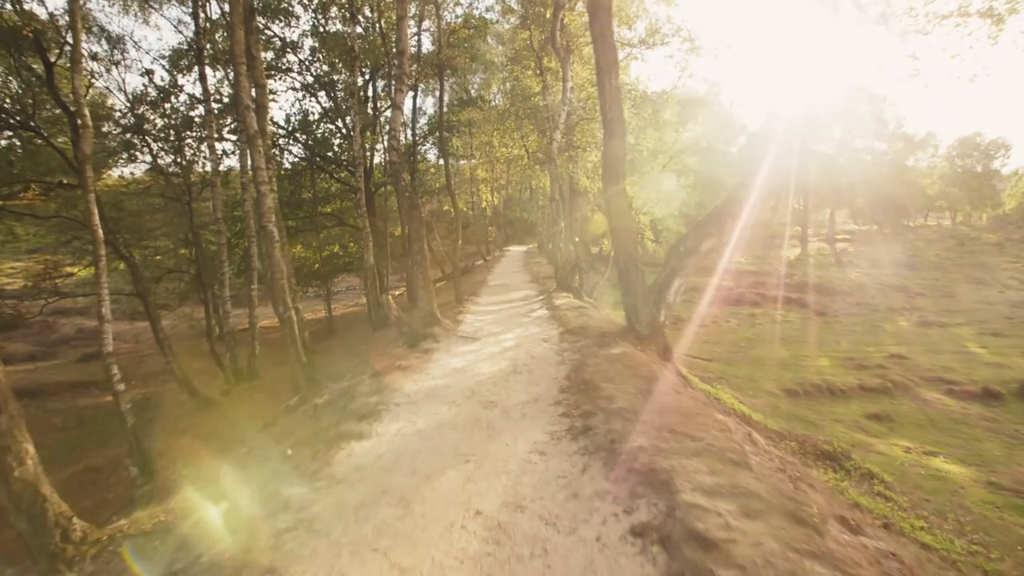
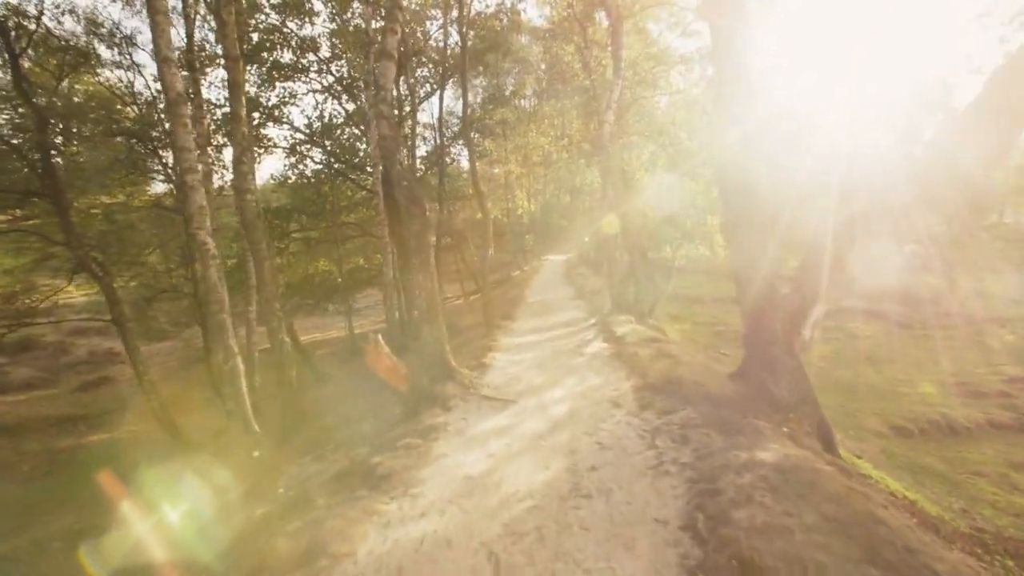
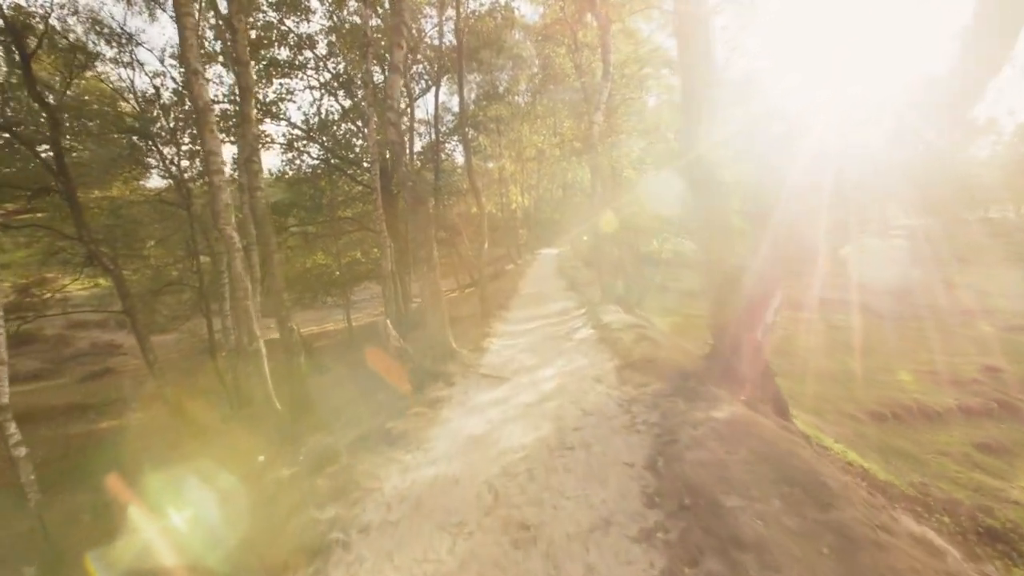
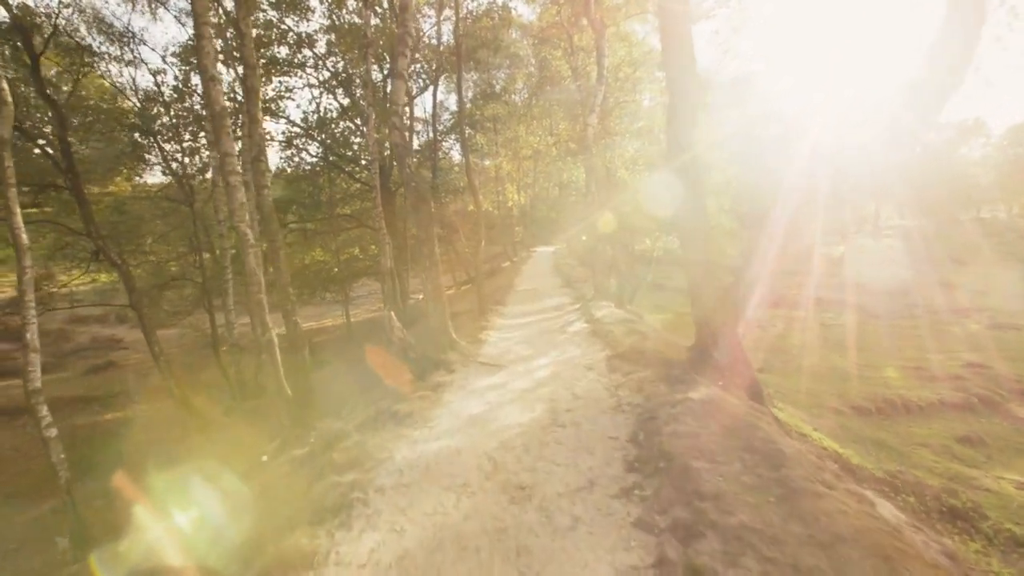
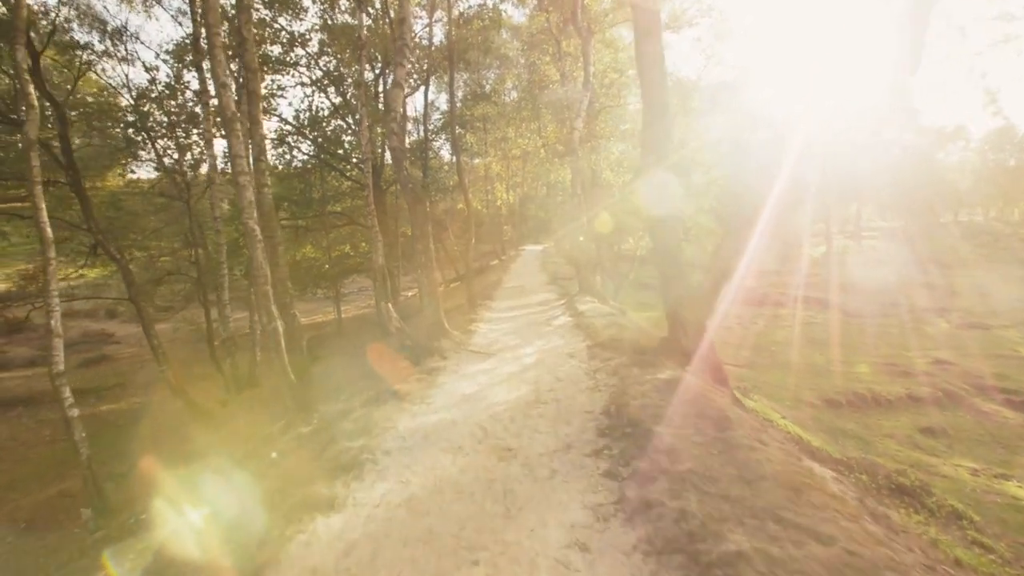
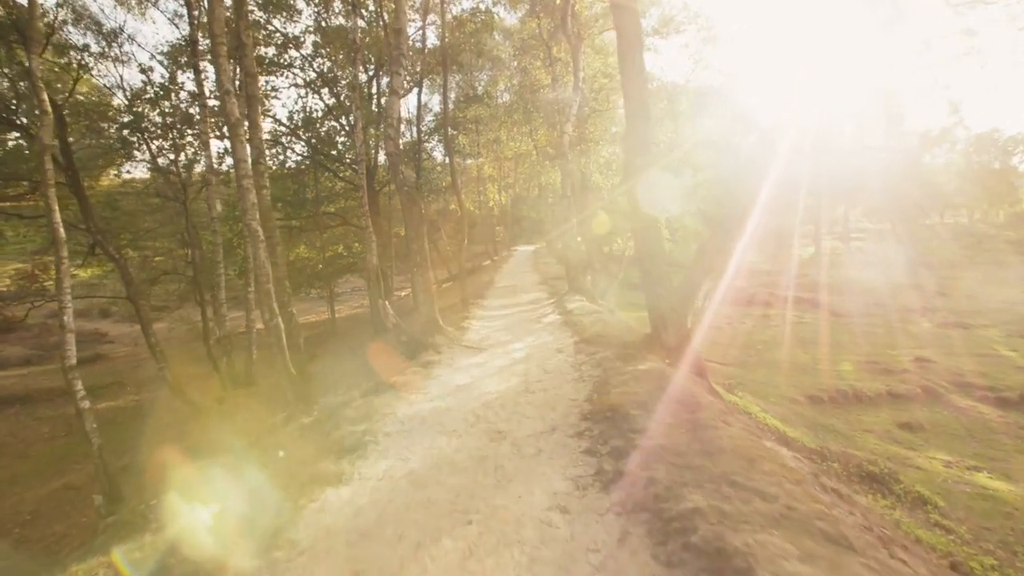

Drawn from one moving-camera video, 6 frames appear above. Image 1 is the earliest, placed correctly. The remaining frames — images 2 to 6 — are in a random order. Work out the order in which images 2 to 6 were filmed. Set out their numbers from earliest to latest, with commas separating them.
6, 5, 4, 3, 2
